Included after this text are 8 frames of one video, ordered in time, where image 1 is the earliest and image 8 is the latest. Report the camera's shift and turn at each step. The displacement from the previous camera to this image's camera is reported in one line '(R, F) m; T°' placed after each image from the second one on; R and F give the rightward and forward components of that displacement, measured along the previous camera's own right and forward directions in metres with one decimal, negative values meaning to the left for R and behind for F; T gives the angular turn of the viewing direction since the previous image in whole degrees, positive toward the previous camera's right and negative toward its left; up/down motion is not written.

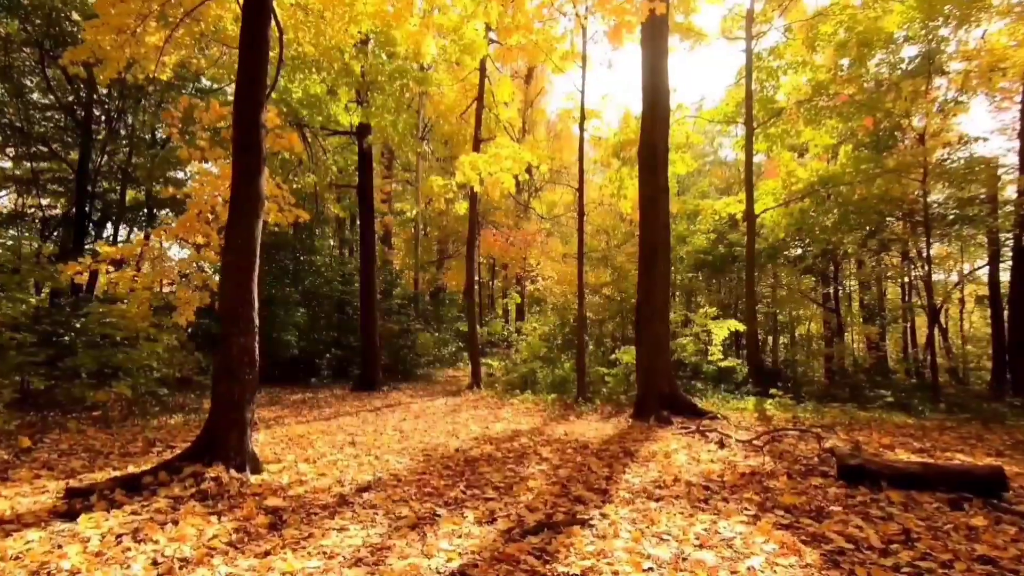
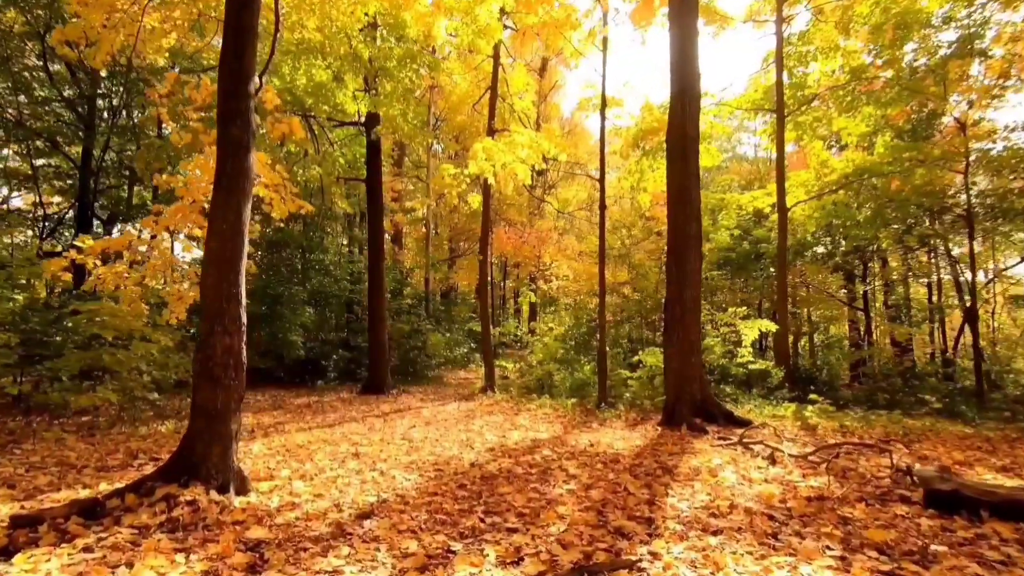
(-0.1, +0.7) m; -1°
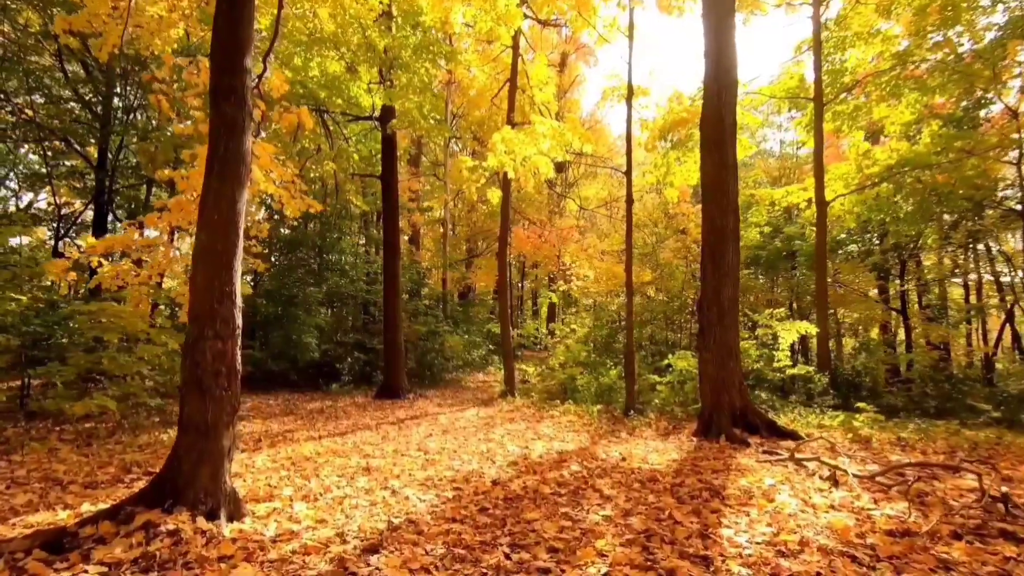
(-0.1, +0.5) m; -2°
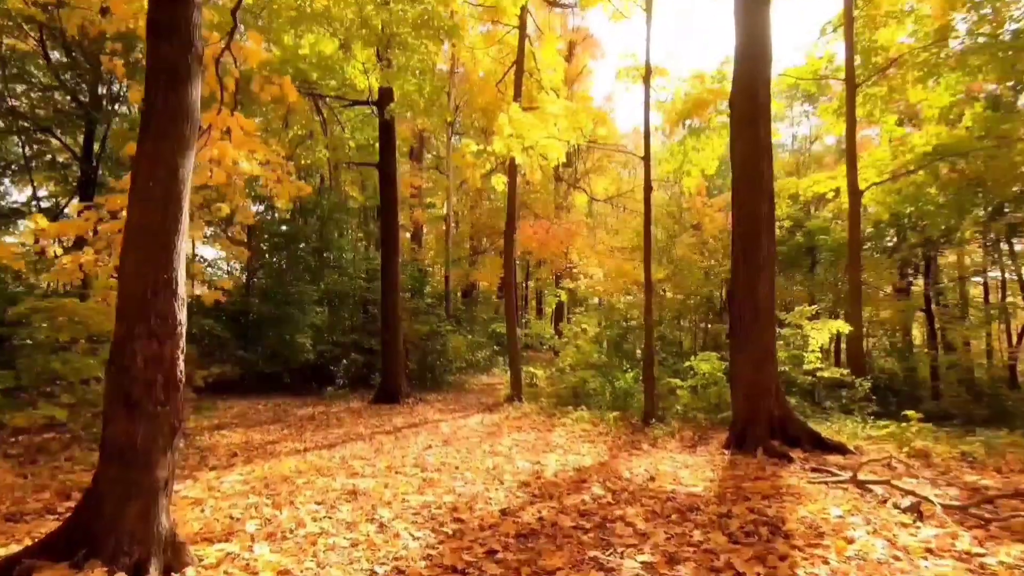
(-0.1, +0.8) m; 0°
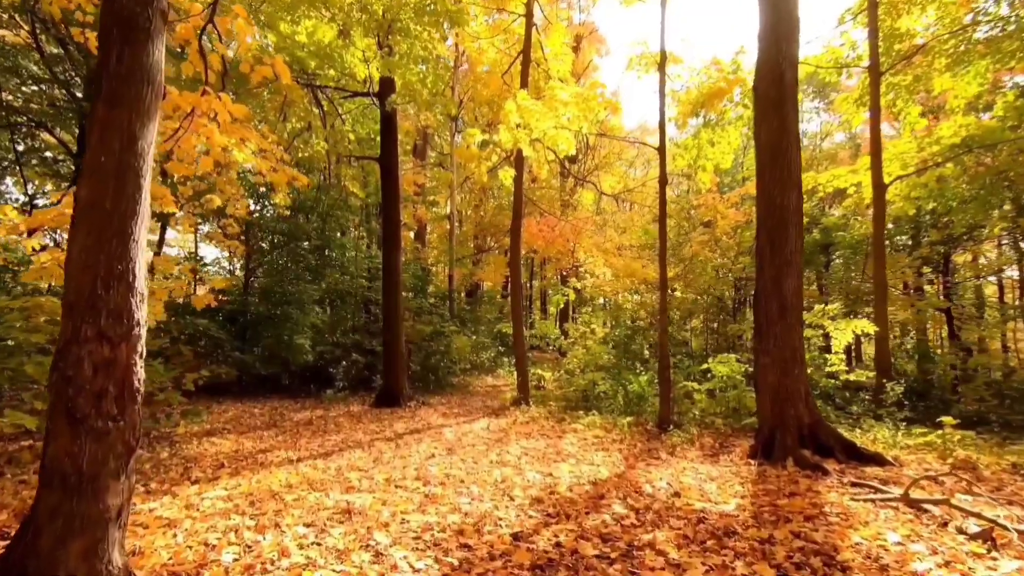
(-0.1, +0.5) m; 0°
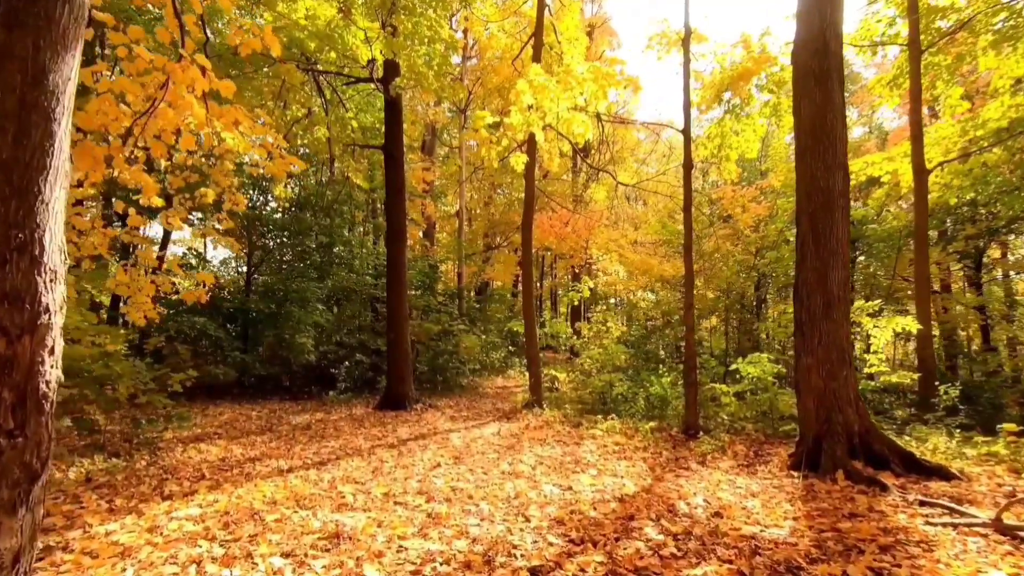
(0.0, +0.6) m; -1°
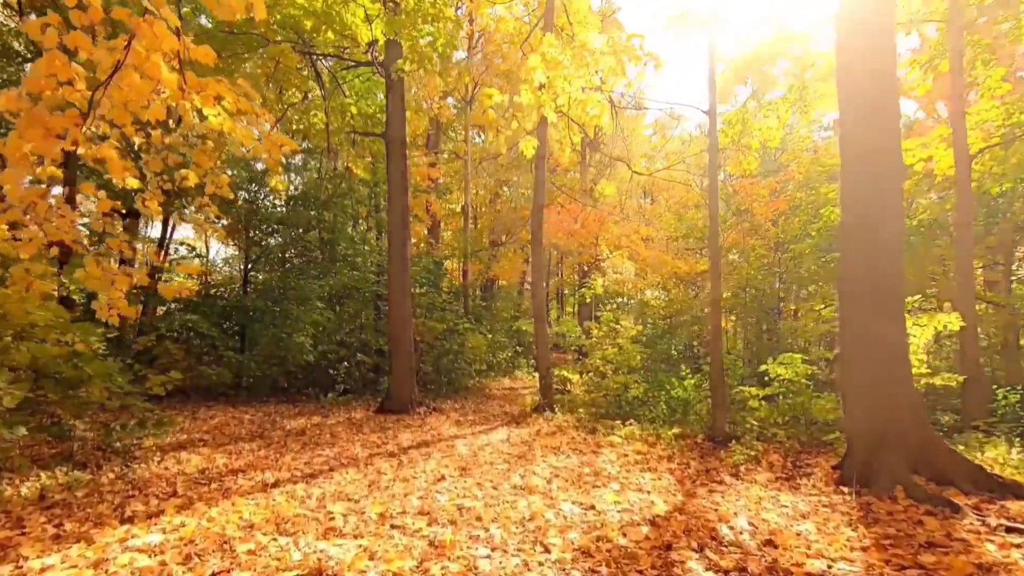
(-0.1, +0.6) m; -1°
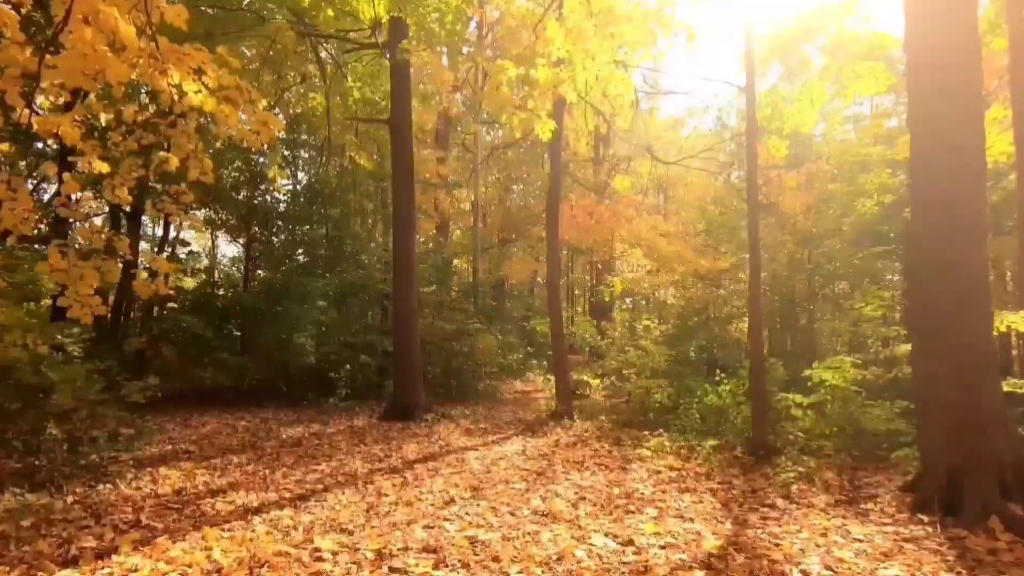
(-0.1, +0.7) m; -1°
